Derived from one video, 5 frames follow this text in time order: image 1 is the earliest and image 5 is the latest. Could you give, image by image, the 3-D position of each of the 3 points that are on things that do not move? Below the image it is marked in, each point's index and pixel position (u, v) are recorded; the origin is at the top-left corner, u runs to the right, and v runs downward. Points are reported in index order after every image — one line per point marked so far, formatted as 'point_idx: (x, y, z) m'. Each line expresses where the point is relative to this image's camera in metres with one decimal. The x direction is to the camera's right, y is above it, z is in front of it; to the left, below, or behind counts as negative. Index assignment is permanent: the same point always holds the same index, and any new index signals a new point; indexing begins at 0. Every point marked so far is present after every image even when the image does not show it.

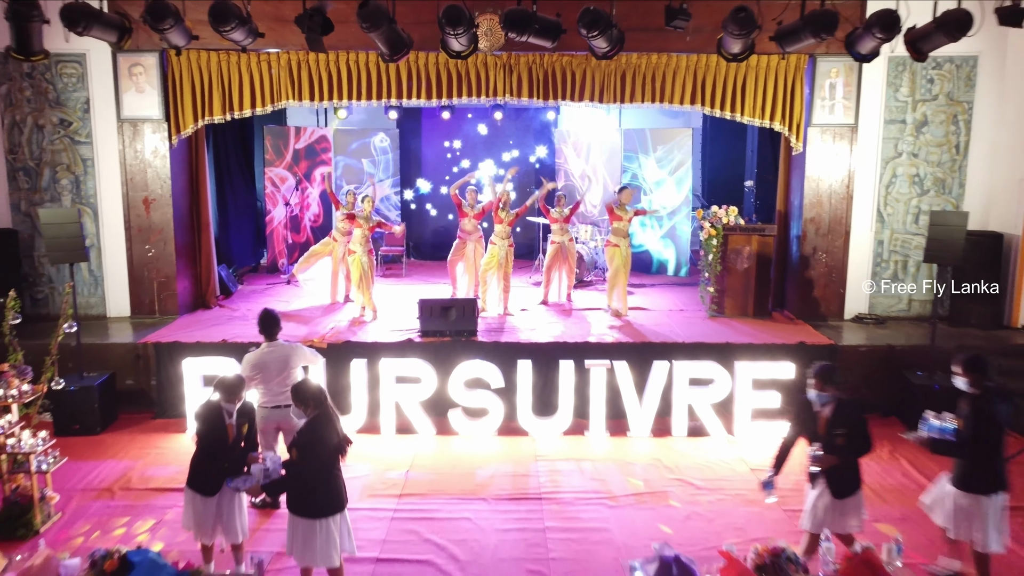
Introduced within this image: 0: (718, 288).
0: (+2.6, 0.0, +8.5) m
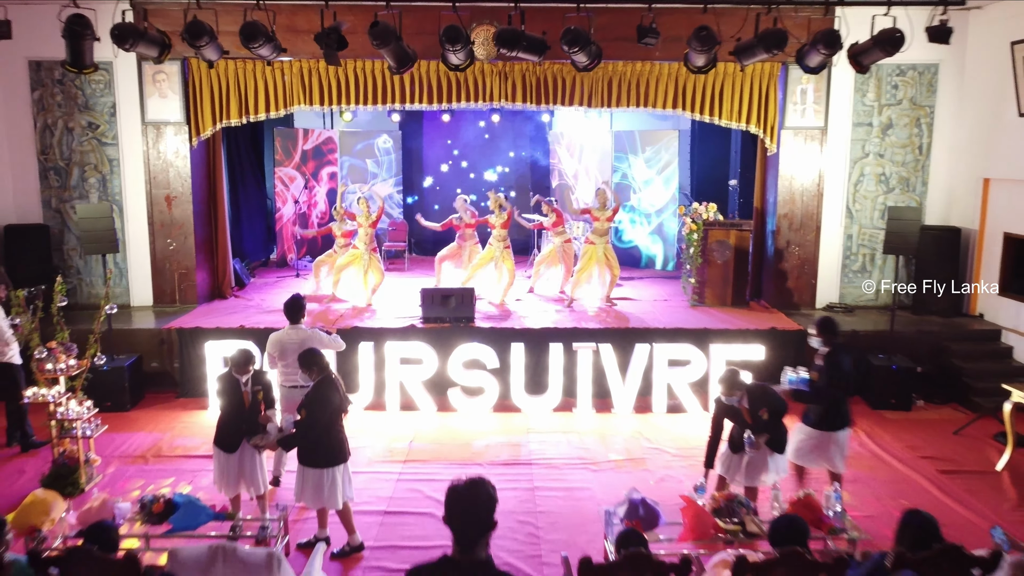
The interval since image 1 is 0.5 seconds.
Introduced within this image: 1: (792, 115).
0: (+2.5, +0.1, +9.1) m
1: (+3.6, +2.2, +8.7) m
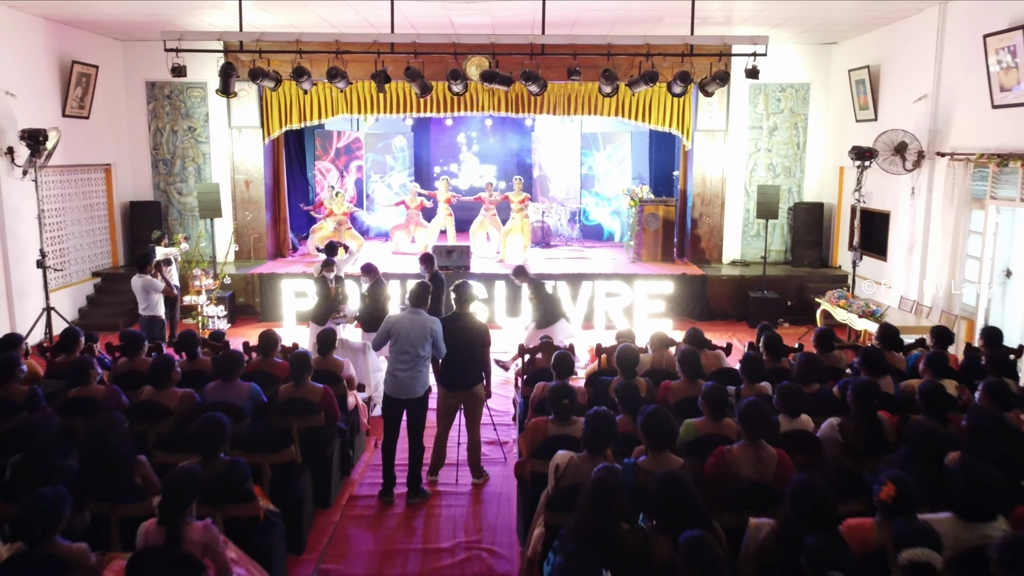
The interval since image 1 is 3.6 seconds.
0: (+2.3, +0.8, +12.3) m
1: (+3.4, +3.0, +11.9) m
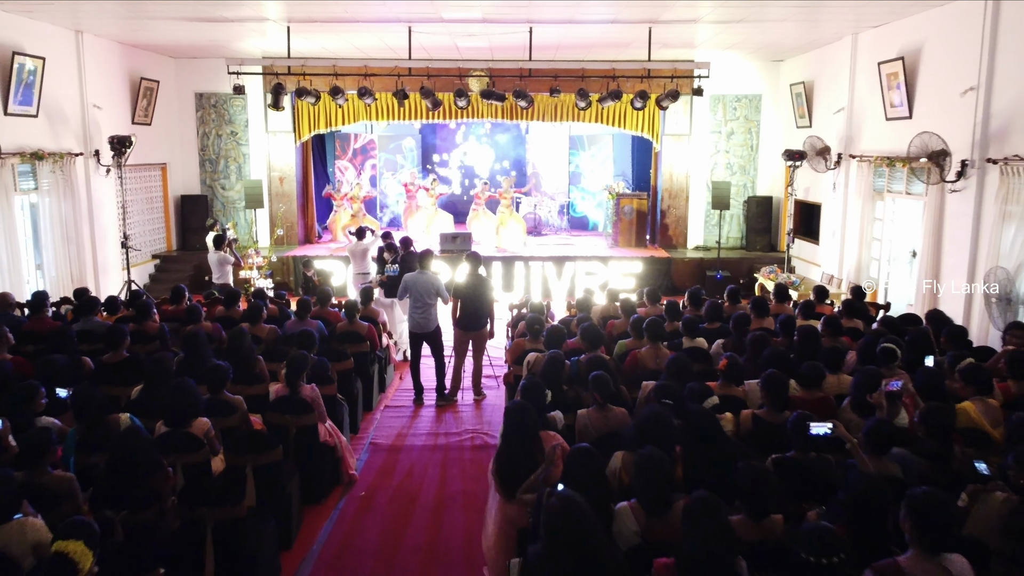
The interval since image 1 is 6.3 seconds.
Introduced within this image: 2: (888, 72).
0: (+2.2, +1.2, +14.4) m
1: (+3.3, +3.3, +13.9) m
2: (+5.5, +3.1, +9.8) m
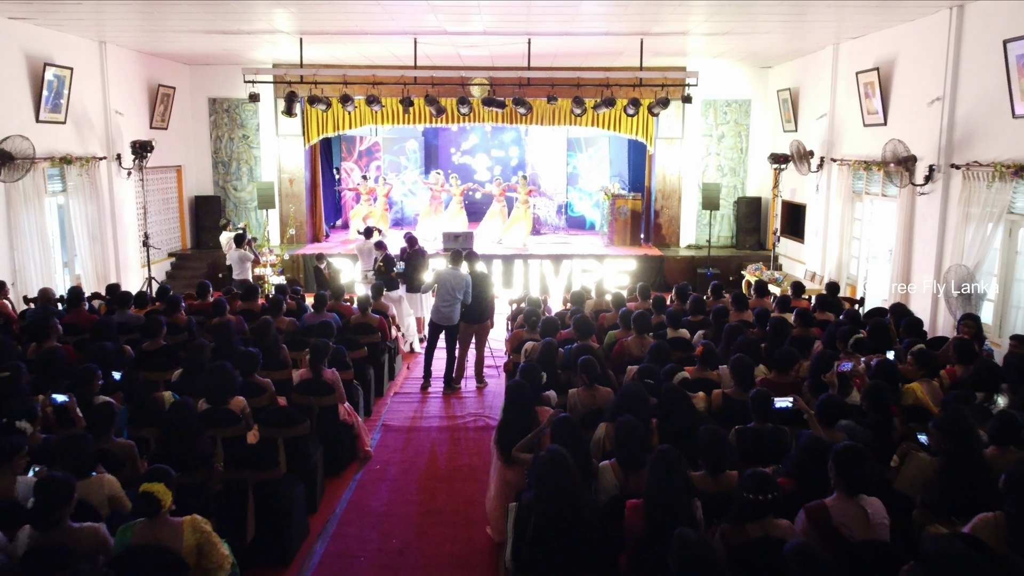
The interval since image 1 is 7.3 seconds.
0: (+2.2, +1.3, +15.0) m
1: (+3.3, +3.4, +14.5) m
2: (+5.5, +3.2, +10.4) m
